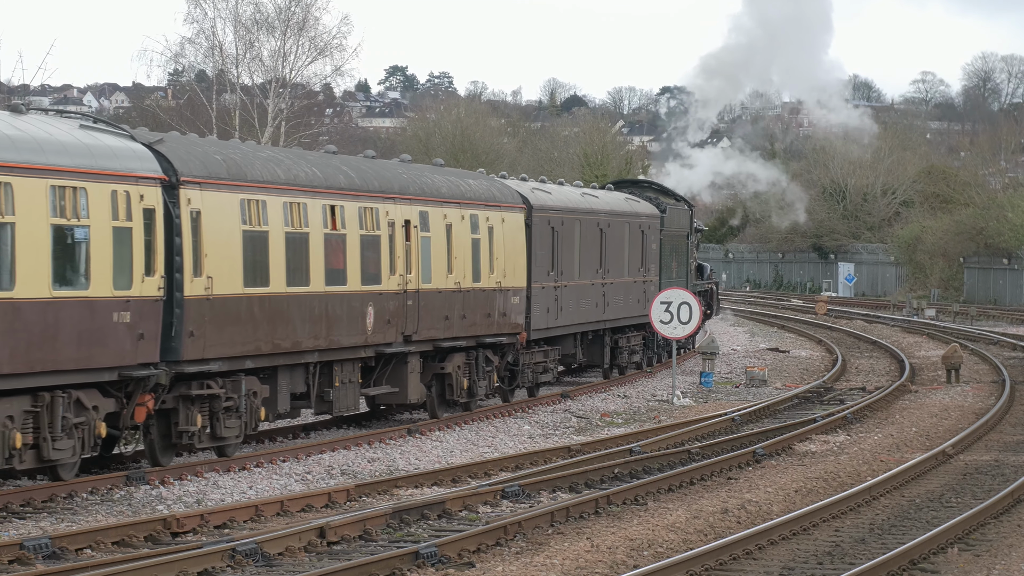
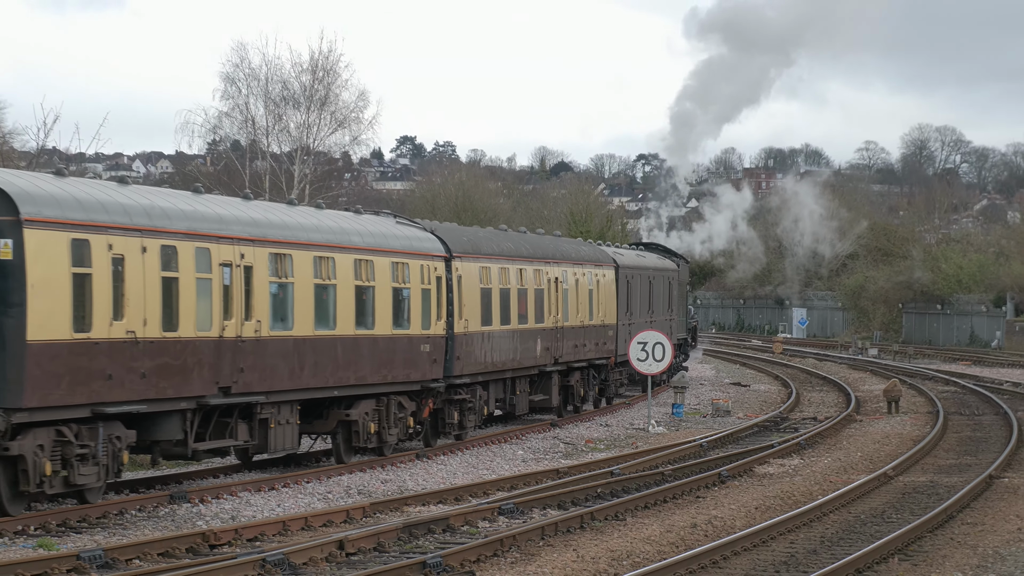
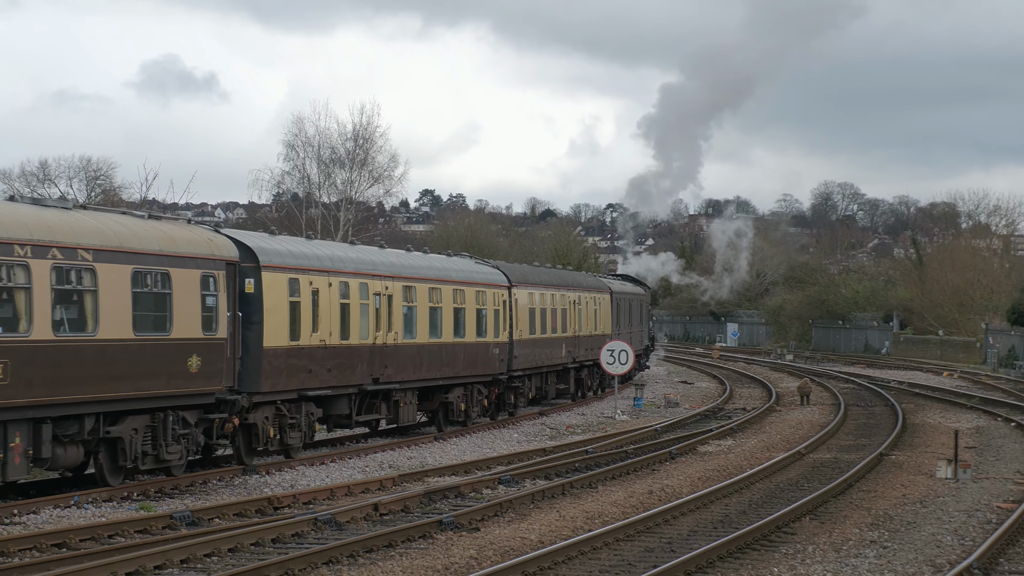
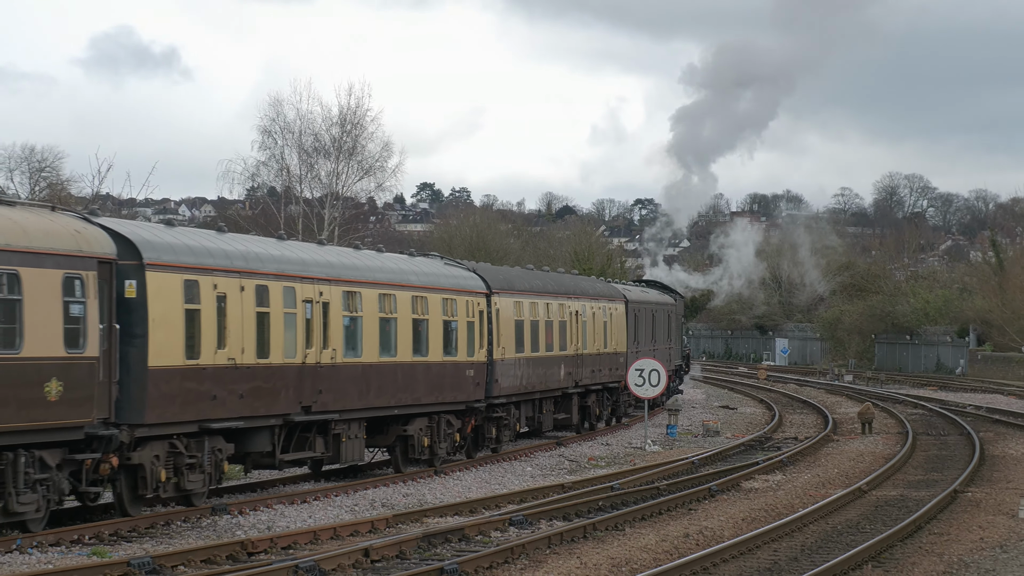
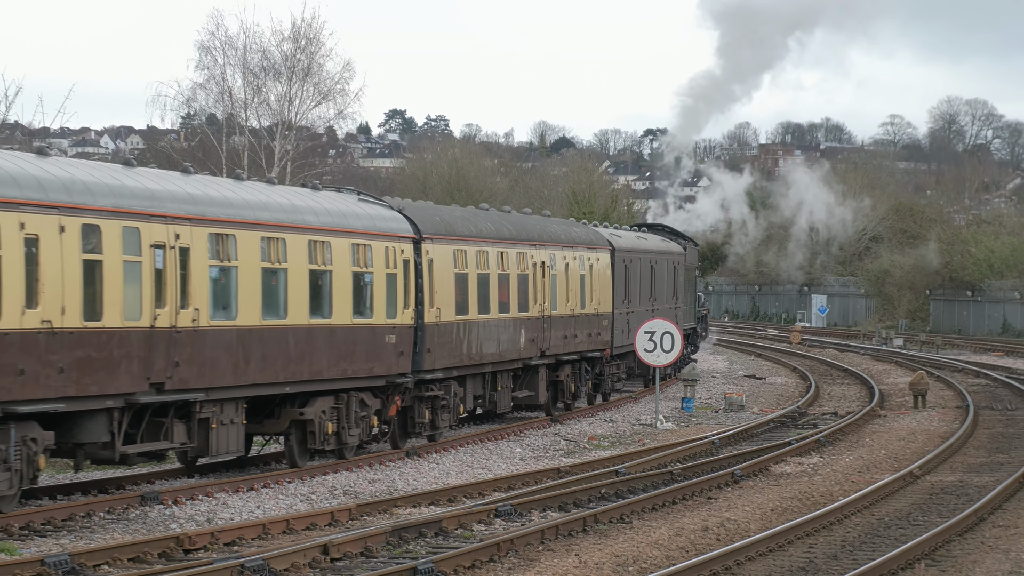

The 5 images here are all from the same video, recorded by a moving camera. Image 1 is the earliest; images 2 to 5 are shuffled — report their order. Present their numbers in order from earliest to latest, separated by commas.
5, 2, 4, 3
